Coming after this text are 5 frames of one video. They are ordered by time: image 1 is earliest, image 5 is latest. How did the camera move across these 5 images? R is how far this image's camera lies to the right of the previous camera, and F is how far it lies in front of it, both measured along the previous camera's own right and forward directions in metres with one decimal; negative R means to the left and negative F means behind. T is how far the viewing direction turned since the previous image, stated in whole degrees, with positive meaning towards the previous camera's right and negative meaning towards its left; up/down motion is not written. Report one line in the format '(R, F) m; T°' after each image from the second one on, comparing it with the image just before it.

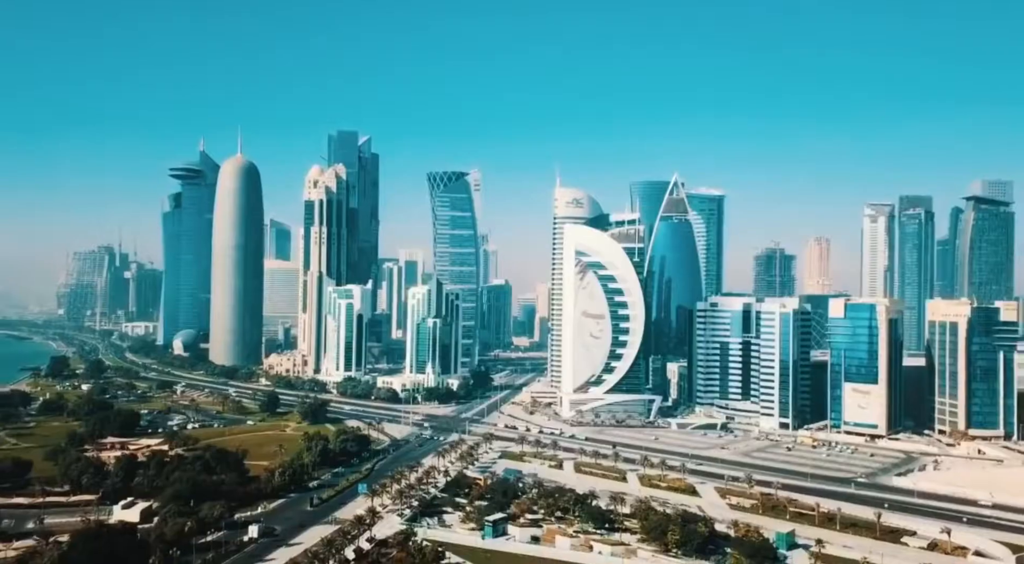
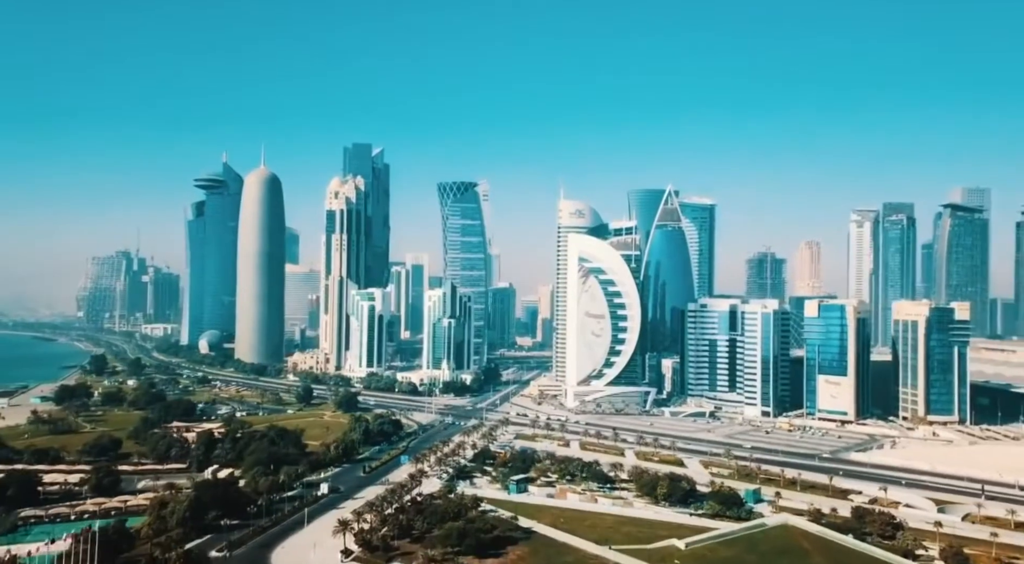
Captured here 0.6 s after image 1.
(-1.0, -7.6) m; 0°
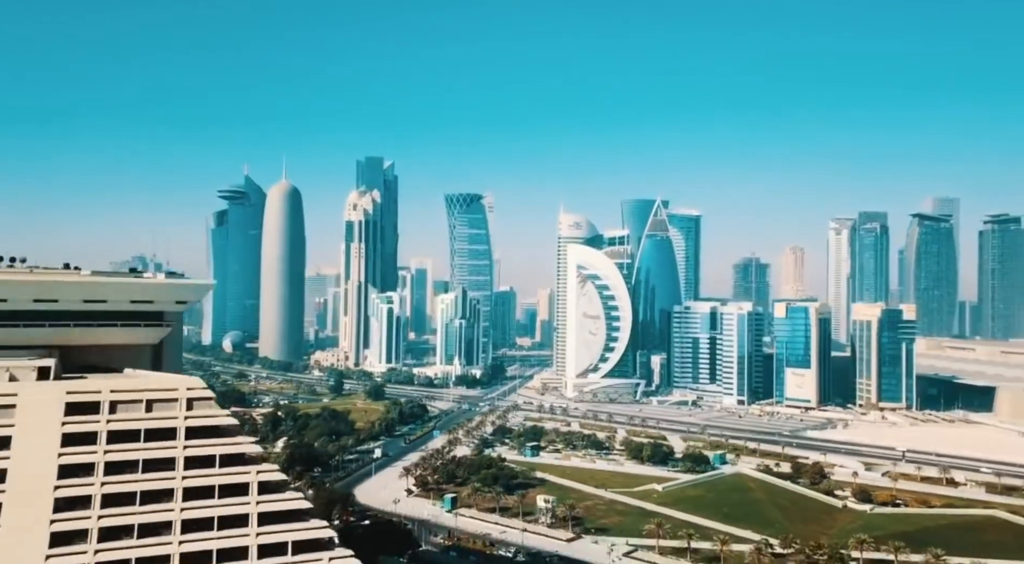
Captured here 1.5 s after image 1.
(-1.2, -10.0) m; 0°
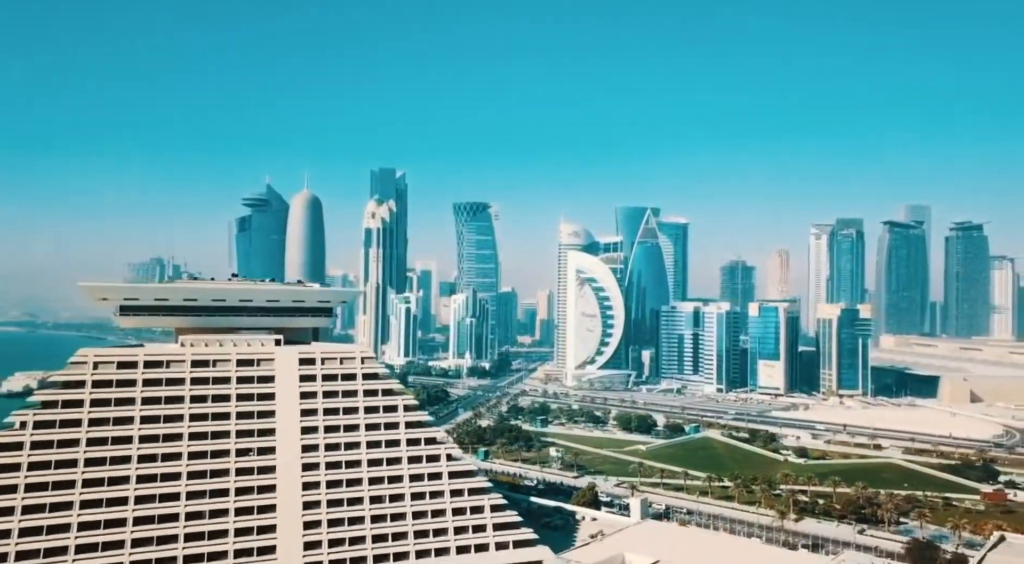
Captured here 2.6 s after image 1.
(-1.3, -11.2) m; 0°
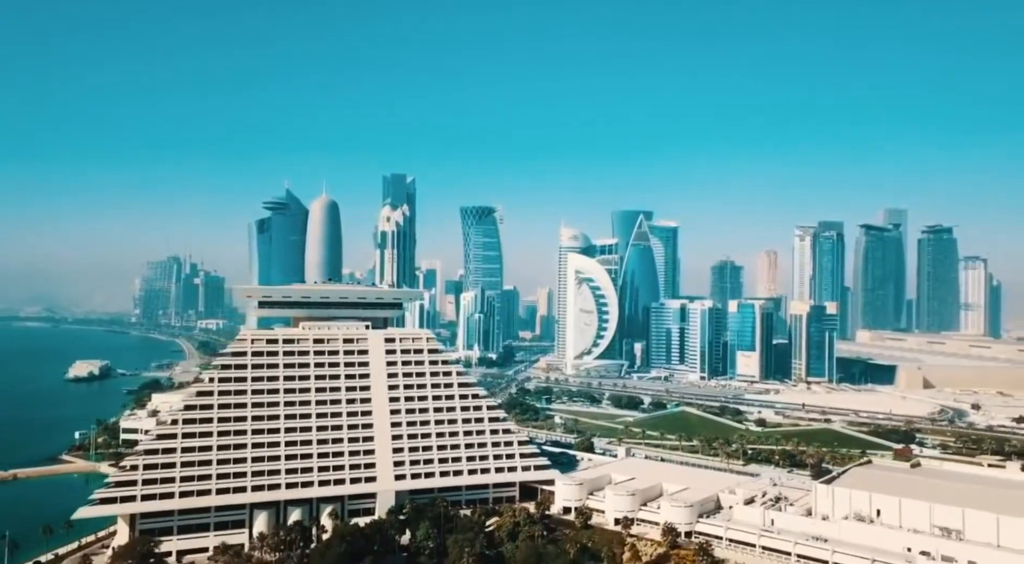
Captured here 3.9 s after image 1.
(-1.0, -11.0) m; 0°
